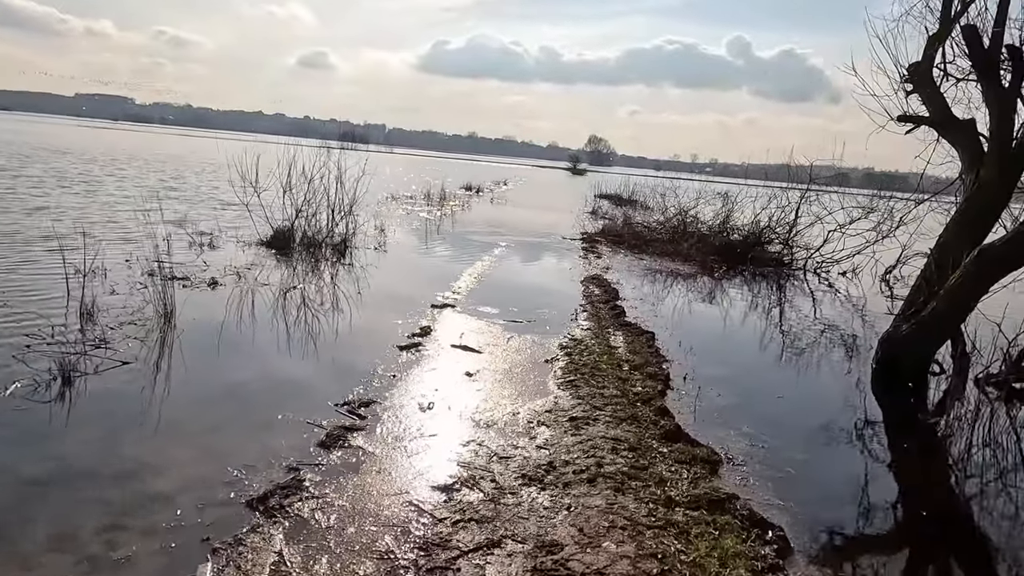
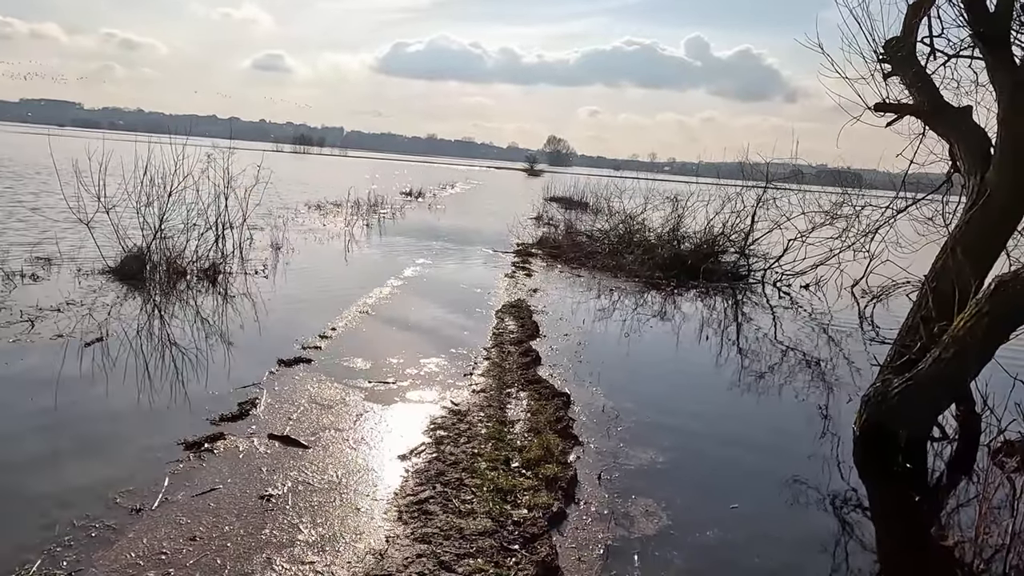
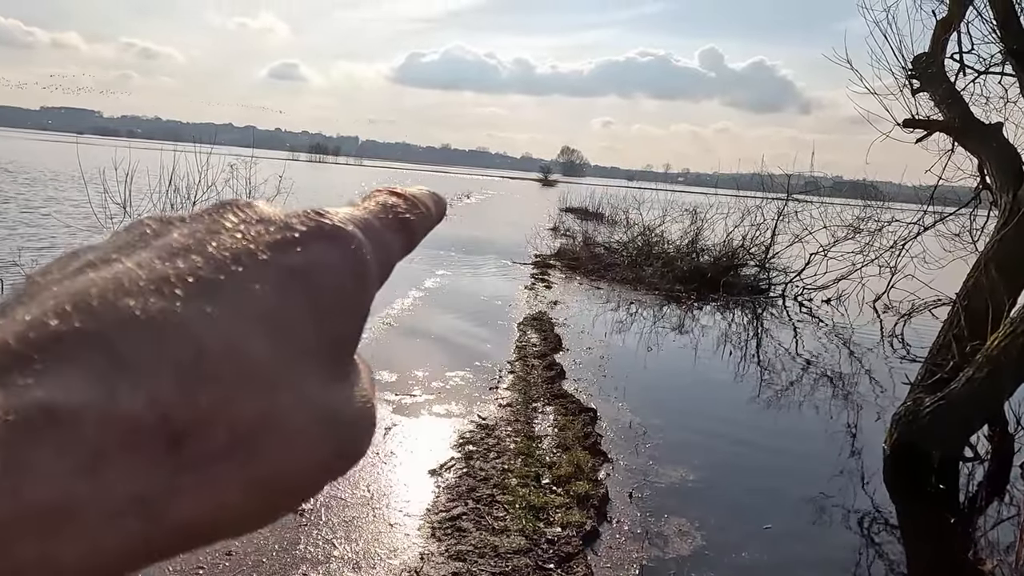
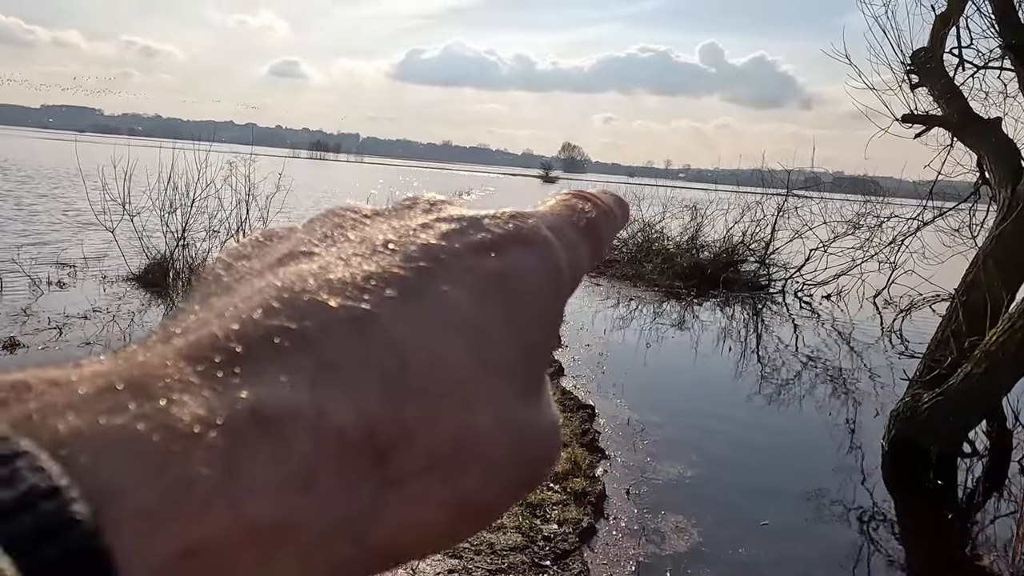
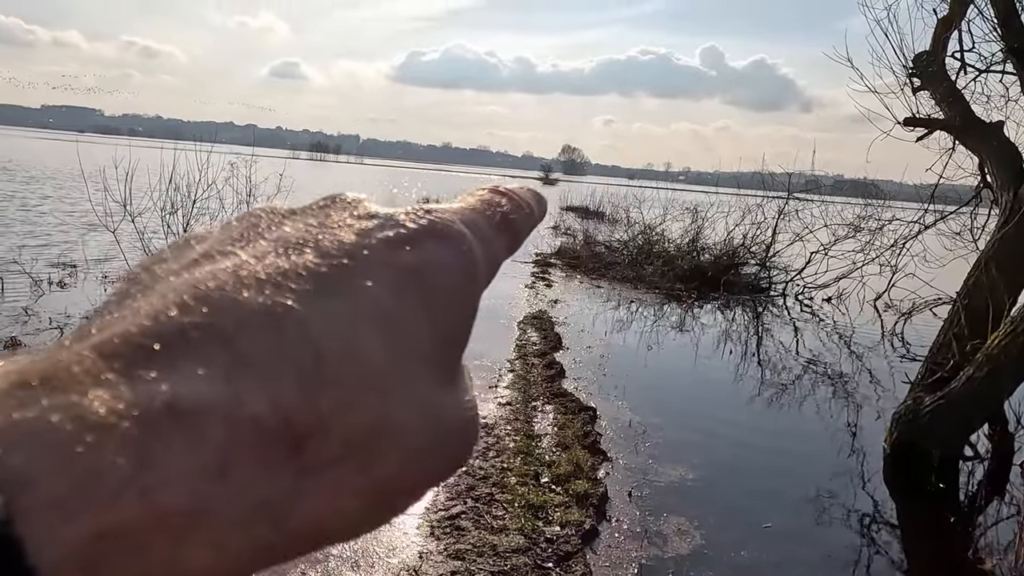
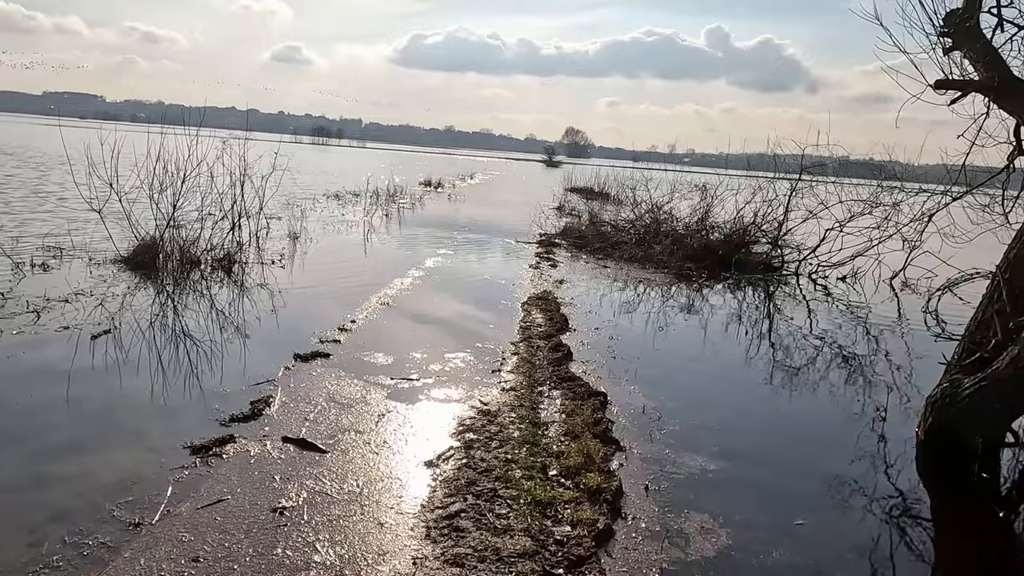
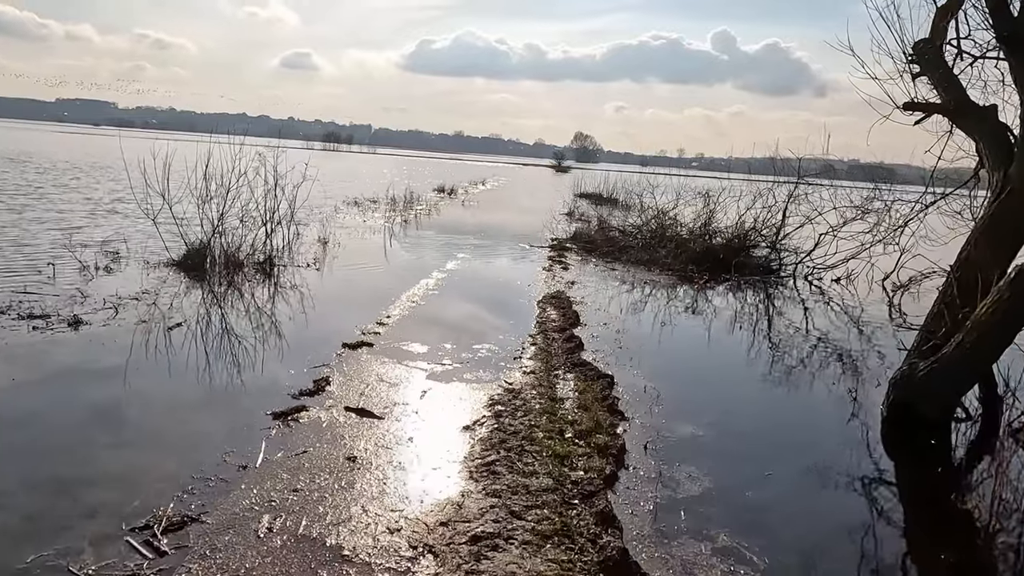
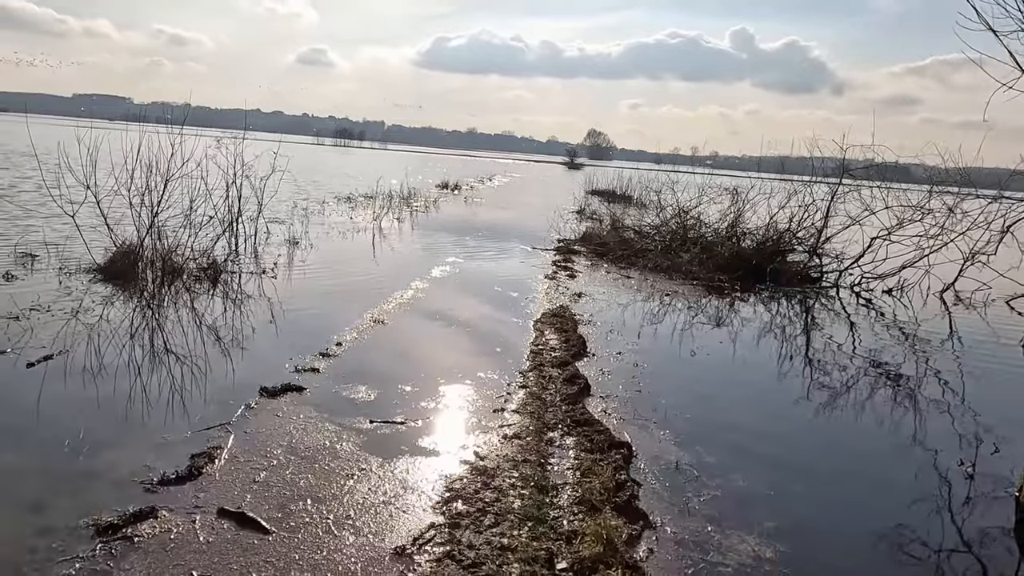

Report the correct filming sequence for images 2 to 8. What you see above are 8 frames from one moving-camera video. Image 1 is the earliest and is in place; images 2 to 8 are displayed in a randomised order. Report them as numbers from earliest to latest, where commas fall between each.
7, 4, 5, 3, 2, 6, 8
